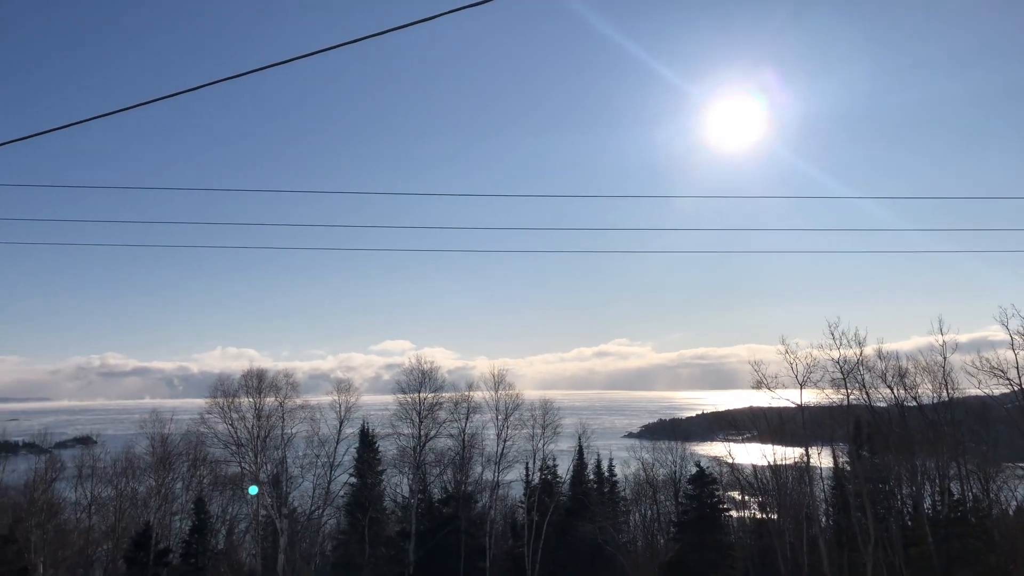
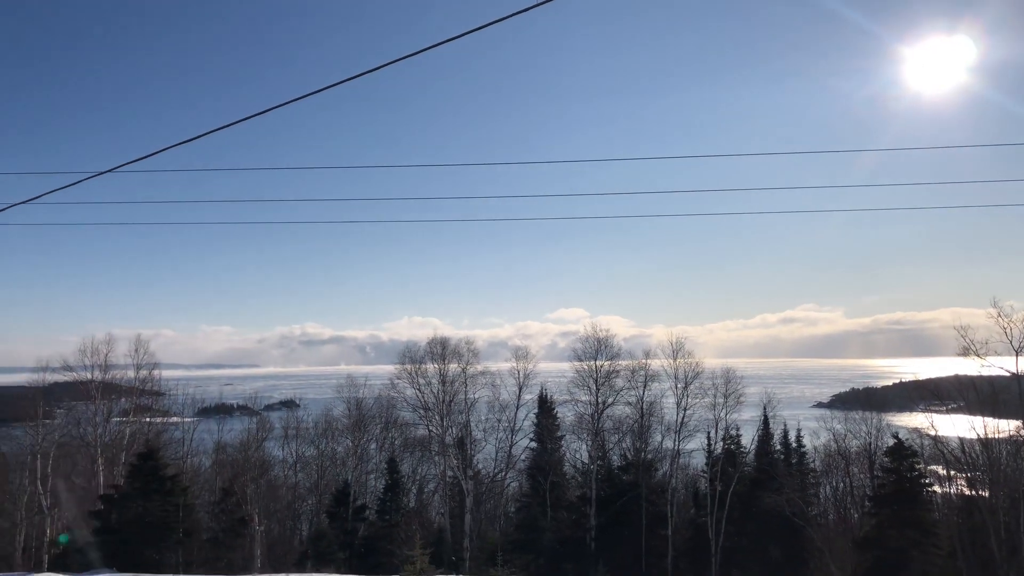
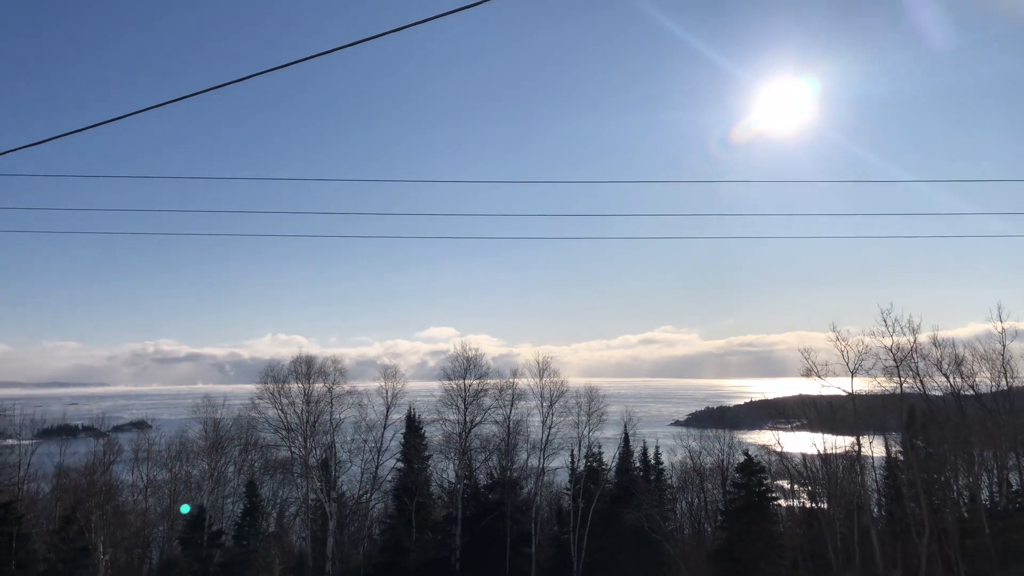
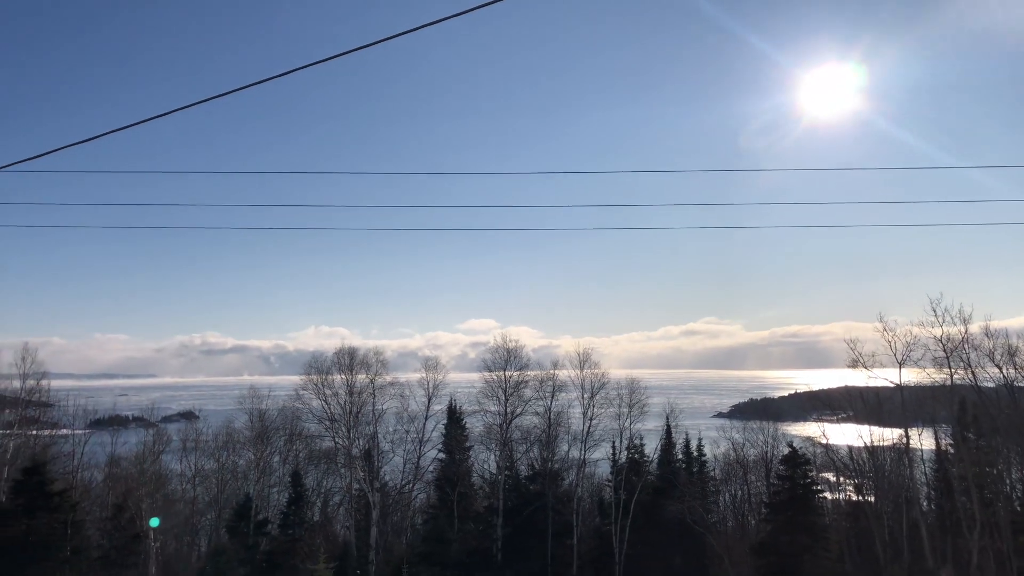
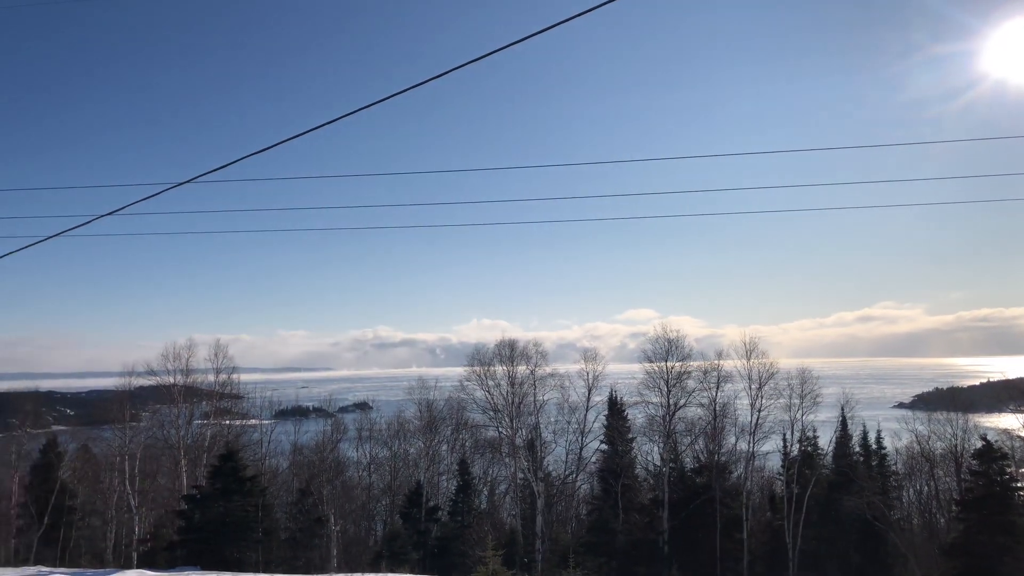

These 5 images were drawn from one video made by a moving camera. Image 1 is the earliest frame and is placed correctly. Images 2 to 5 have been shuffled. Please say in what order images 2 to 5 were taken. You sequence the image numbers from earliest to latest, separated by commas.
3, 4, 2, 5
